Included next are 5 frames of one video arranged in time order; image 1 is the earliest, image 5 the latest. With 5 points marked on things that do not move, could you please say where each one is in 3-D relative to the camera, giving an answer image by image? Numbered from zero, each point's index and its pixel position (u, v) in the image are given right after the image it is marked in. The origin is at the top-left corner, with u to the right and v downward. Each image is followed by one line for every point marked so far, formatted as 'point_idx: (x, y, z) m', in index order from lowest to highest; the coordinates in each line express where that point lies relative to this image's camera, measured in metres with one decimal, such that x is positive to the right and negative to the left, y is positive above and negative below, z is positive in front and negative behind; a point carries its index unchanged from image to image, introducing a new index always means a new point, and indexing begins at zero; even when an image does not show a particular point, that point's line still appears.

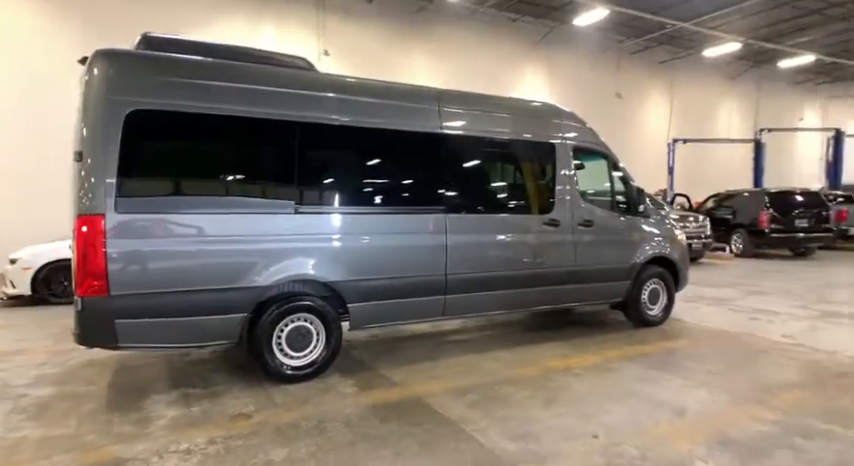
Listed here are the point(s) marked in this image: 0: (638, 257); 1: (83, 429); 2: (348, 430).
0: (+2.4, -0.3, +6.0) m
1: (-2.1, -1.2, +3.4) m
2: (-0.5, -1.2, +3.3) m
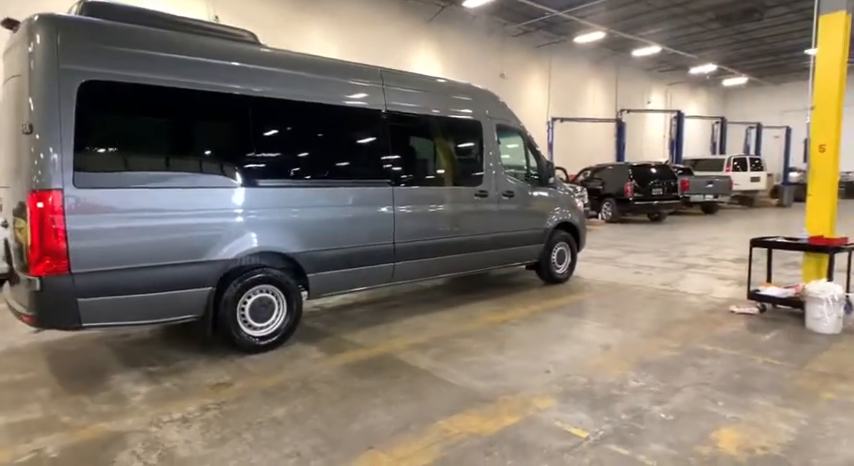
0: (+1.5, +0.1, +6.8) m
1: (-2.2, -1.1, +3.3) m
2: (-0.6, -1.0, +3.6) m
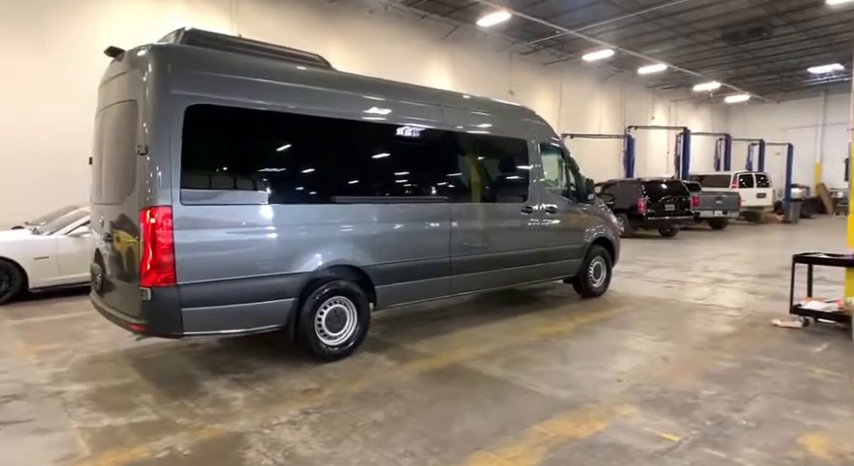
0: (+2.1, -0.1, +7.0) m
1: (-1.7, -1.2, +3.5) m
2: (-0.1, -1.1, +3.8) m
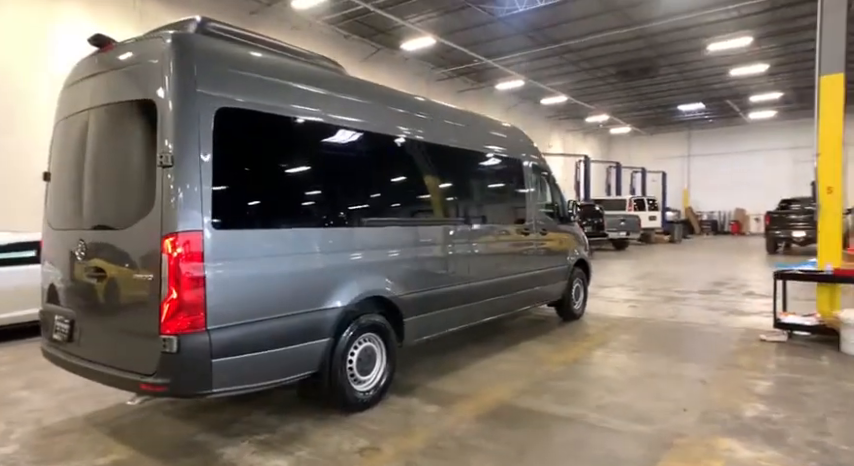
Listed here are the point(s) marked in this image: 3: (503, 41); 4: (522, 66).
0: (+1.8, -0.3, +7.0) m
1: (-1.1, -1.3, +2.7) m
2: (+0.4, -1.3, +3.3) m
3: (+2.2, +5.8, +16.3) m
4: (+3.4, +5.9, +19.1) m
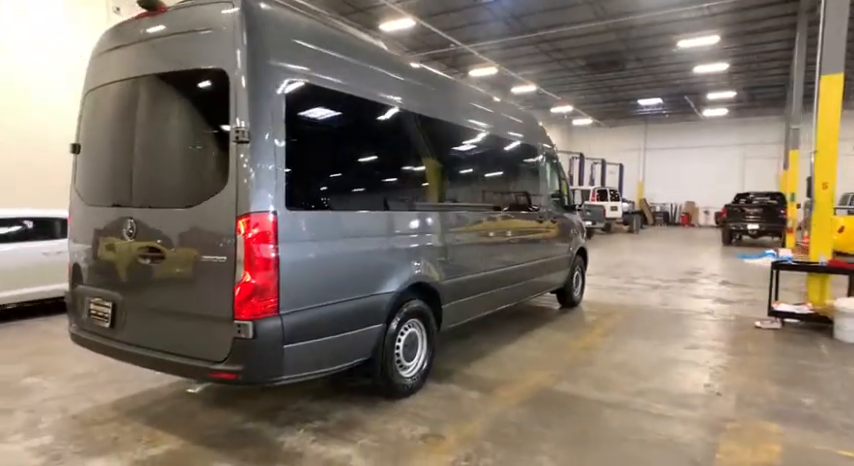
0: (+1.9, -0.2, +7.1) m
1: (-0.7, -1.2, +2.6) m
2: (+0.8, -1.2, +3.4) m
3: (+1.6, +6.2, +16.3) m
4: (+2.5, +6.3, +19.2) m
